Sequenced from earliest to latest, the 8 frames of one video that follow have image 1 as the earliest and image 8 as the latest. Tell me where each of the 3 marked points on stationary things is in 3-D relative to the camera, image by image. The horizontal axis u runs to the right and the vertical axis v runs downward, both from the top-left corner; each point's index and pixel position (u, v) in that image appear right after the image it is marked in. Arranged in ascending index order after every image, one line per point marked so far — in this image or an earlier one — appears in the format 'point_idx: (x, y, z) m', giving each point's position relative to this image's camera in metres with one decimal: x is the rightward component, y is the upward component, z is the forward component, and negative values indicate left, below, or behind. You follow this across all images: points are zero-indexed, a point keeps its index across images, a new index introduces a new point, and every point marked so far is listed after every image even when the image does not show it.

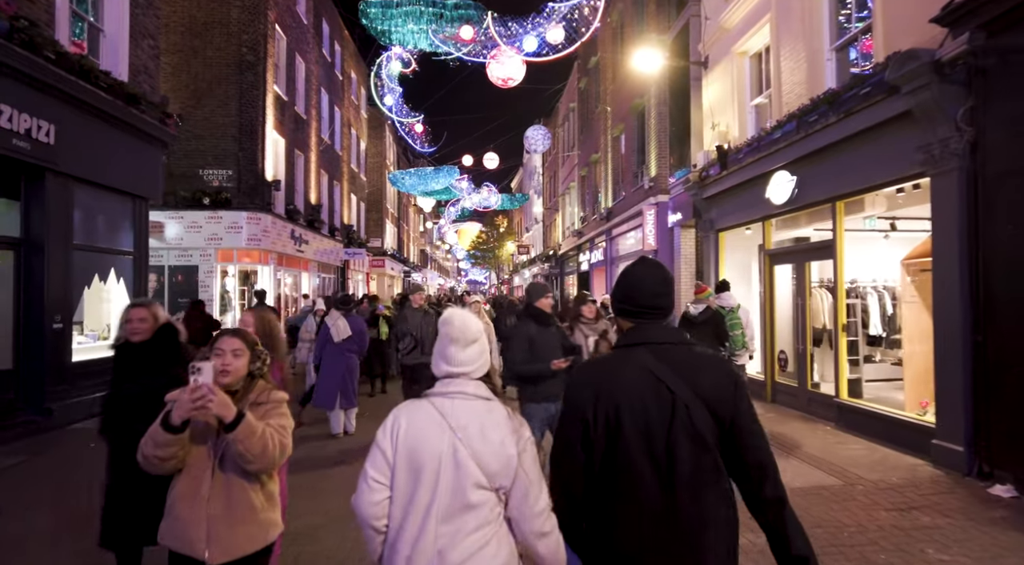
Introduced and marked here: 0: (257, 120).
0: (-6.6, +4.2, +17.7) m
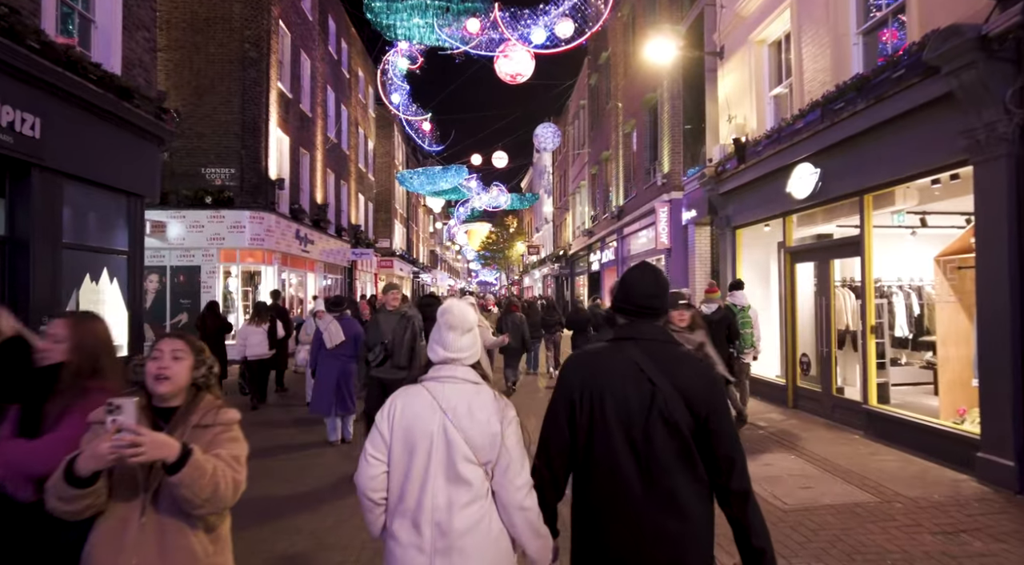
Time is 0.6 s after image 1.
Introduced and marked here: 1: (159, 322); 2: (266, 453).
0: (-6.4, +4.2, +17.3) m
1: (-8.7, -1.0, +16.8) m
2: (-2.8, -2.0, +7.9) m
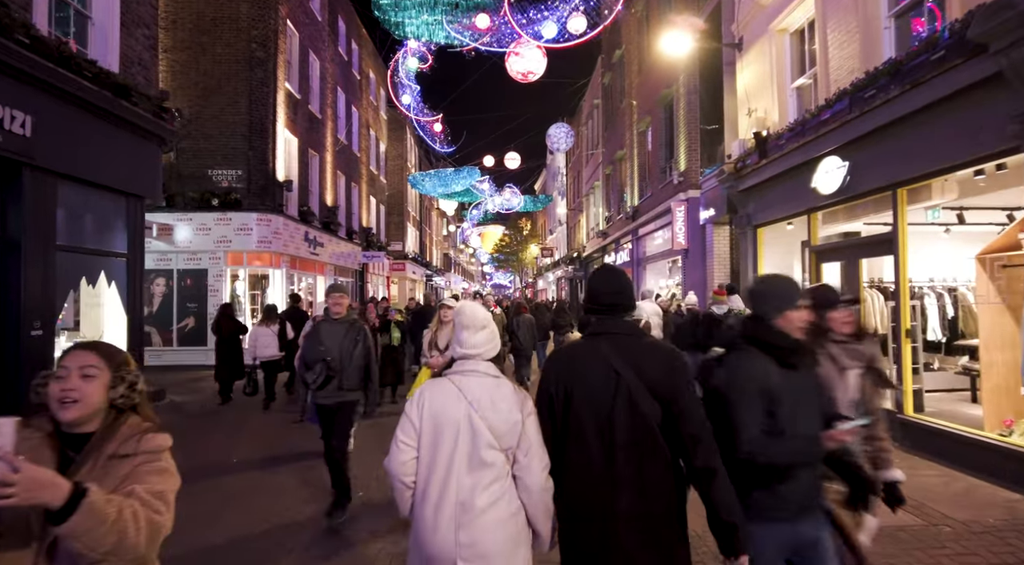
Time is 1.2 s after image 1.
0: (-6.1, +4.1, +17.1) m
1: (-8.4, -1.1, +16.5) m
2: (-2.7, -2.0, +7.6) m
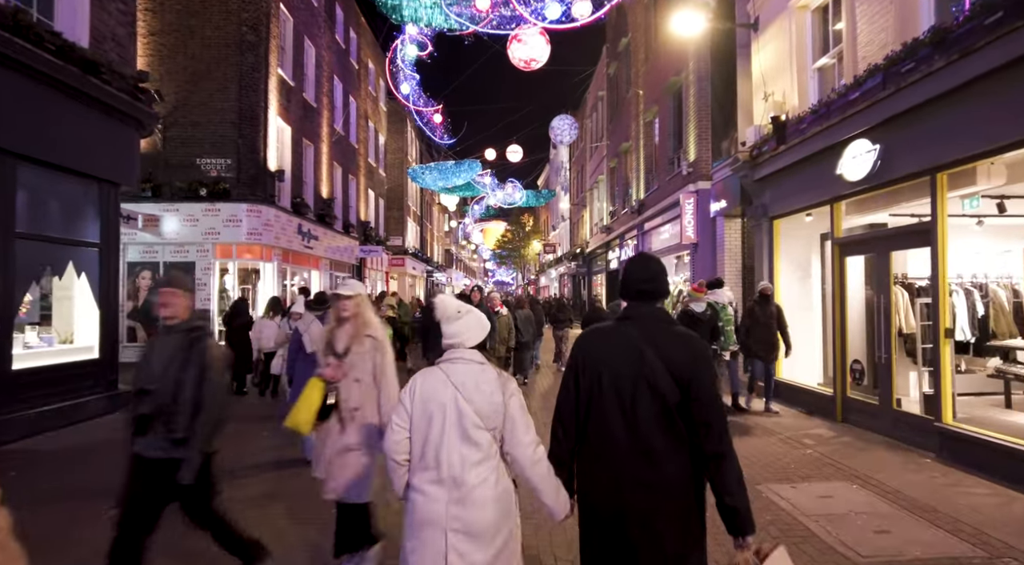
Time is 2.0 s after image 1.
0: (-6.1, +4.3, +16.4) m
1: (-8.4, -0.9, +15.8) m
2: (-2.8, -1.9, +6.9) m
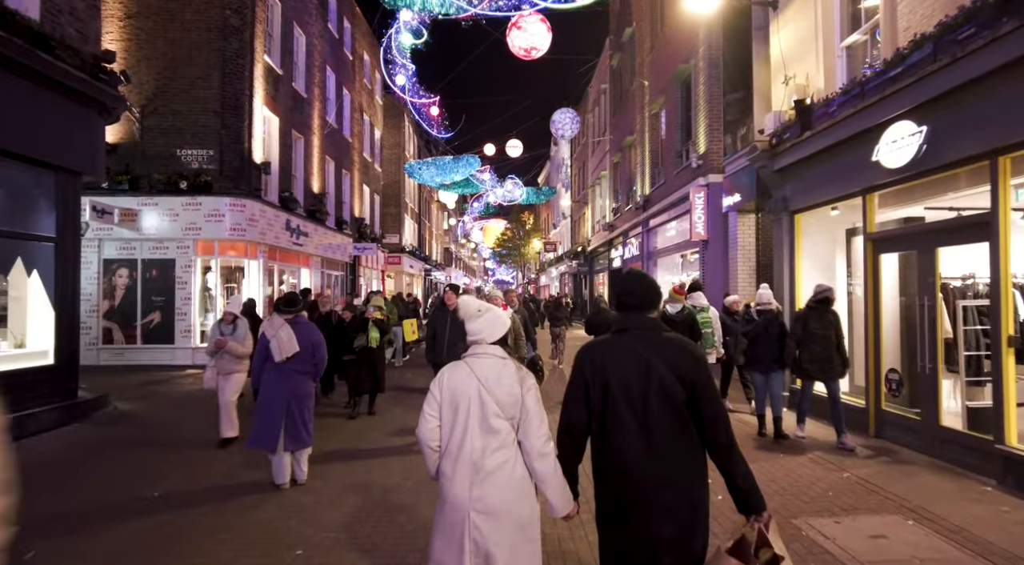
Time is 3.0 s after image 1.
0: (-6.1, +4.3, +15.4) m
1: (-8.5, -0.9, +14.9) m
2: (-2.8, -1.9, +6.0) m
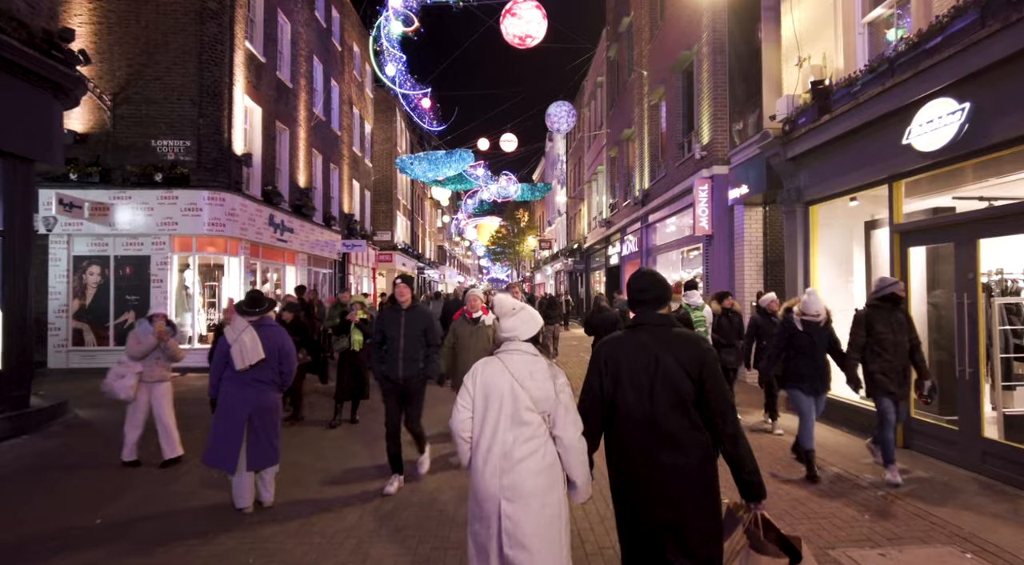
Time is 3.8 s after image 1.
0: (-6.3, +4.3, +14.6) m
1: (-8.6, -0.8, +14.1) m
2: (-2.8, -1.9, +5.2) m
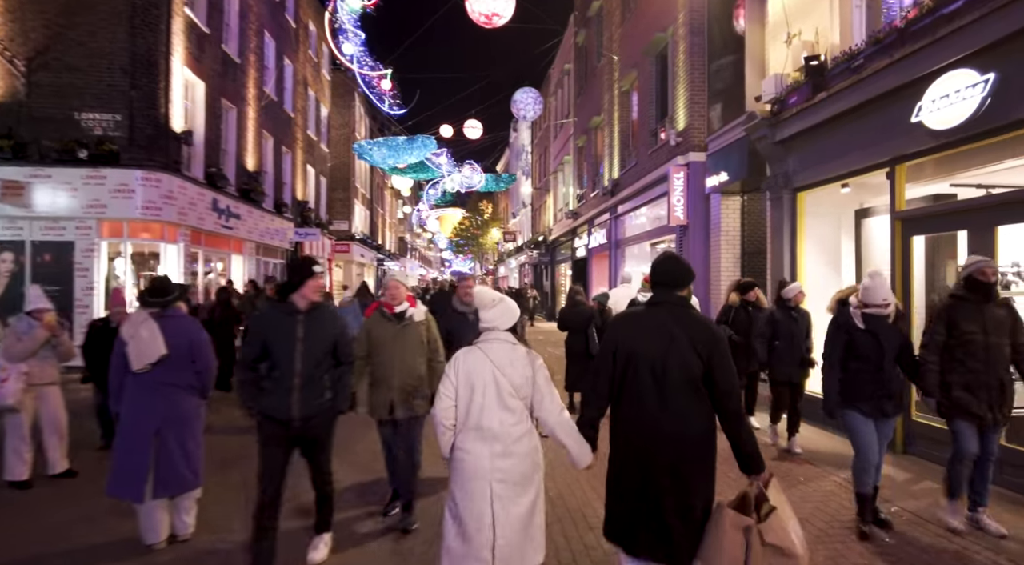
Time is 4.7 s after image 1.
0: (-6.9, +4.5, +13.3) m
1: (-9.3, -0.6, +12.7) m
2: (-3.1, -1.8, +4.1) m
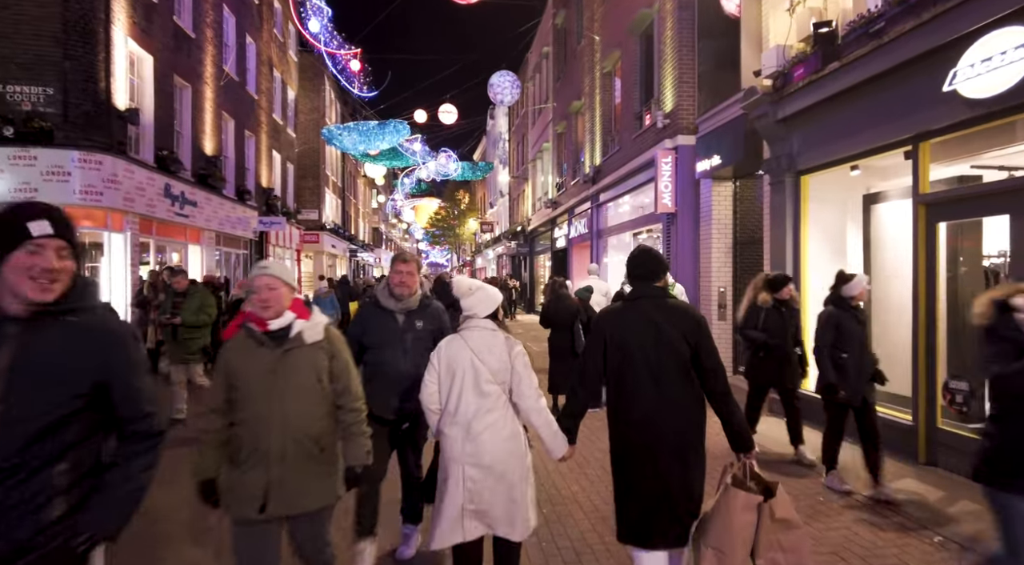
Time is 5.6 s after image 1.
0: (-7.4, +4.7, +12.1) m
1: (-9.7, -0.5, +11.5) m
2: (-3.2, -1.8, +3.2) m
